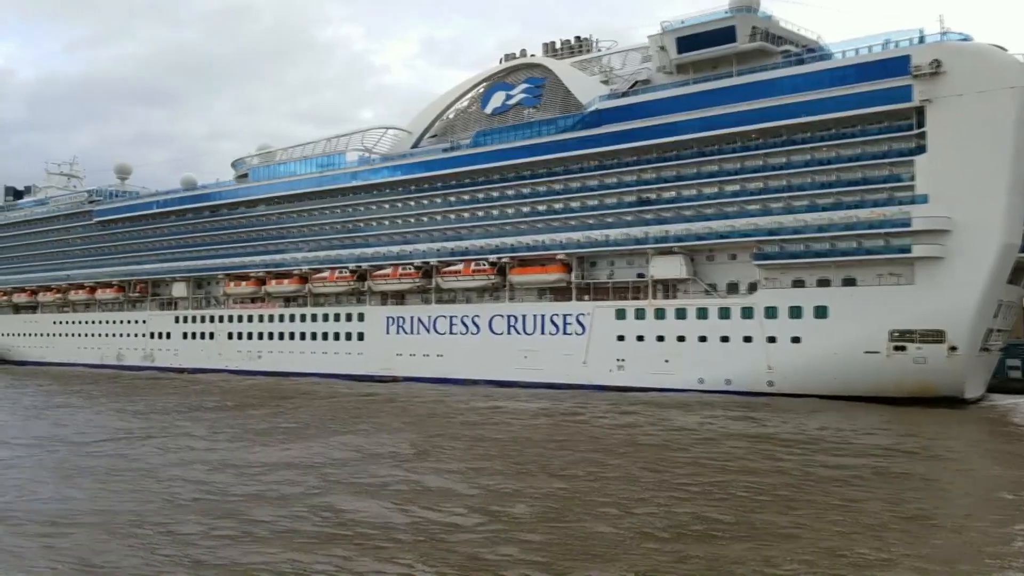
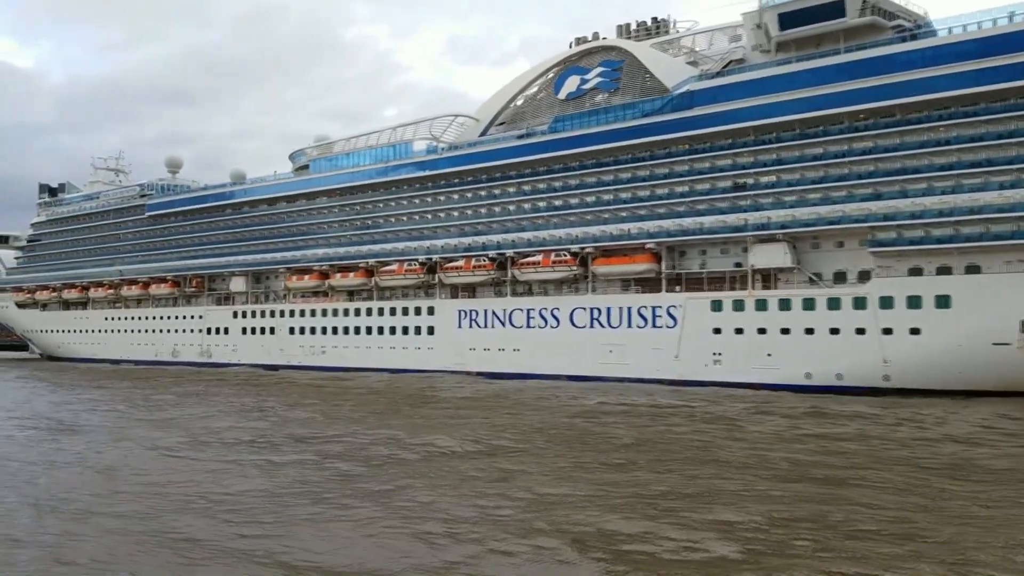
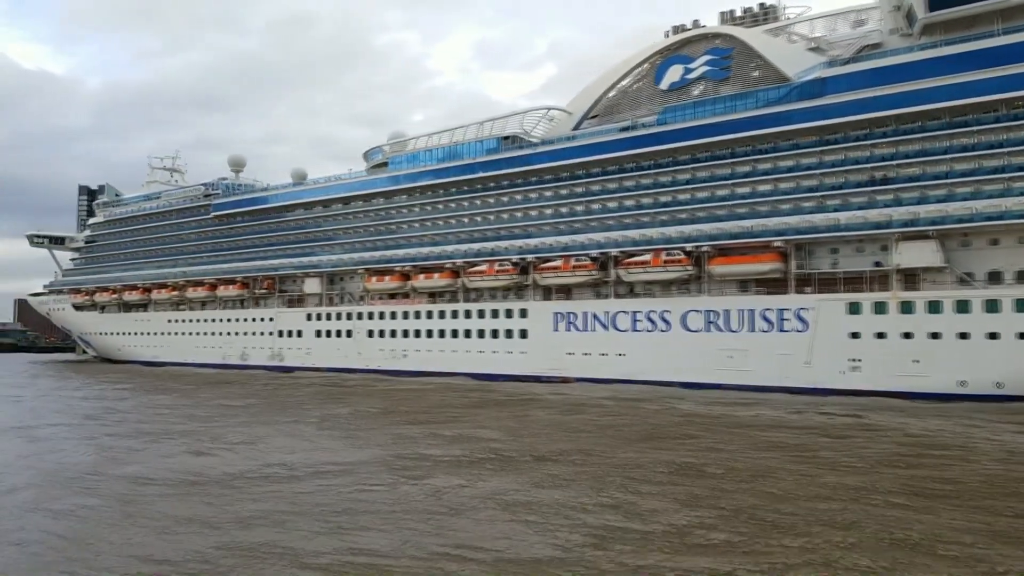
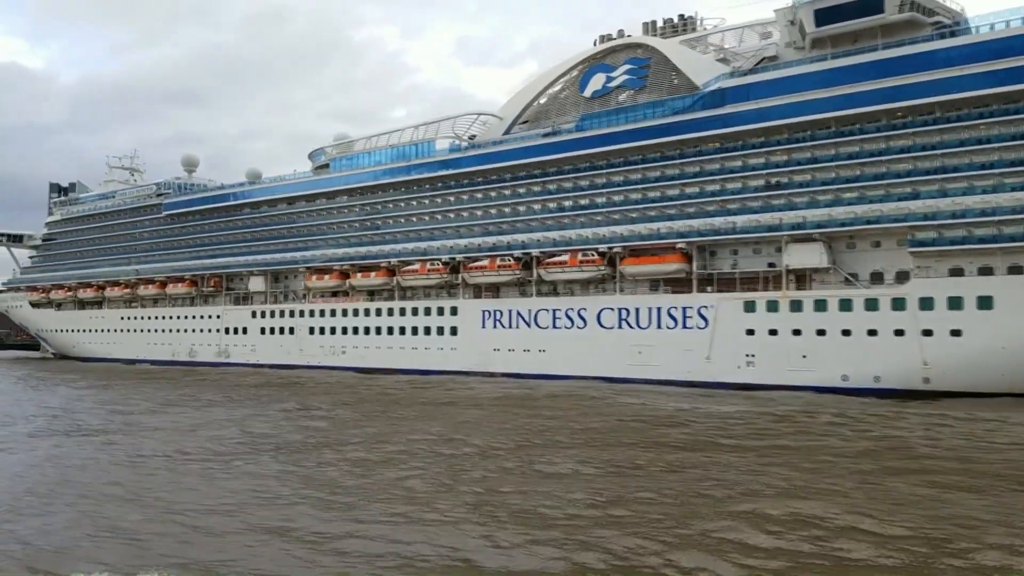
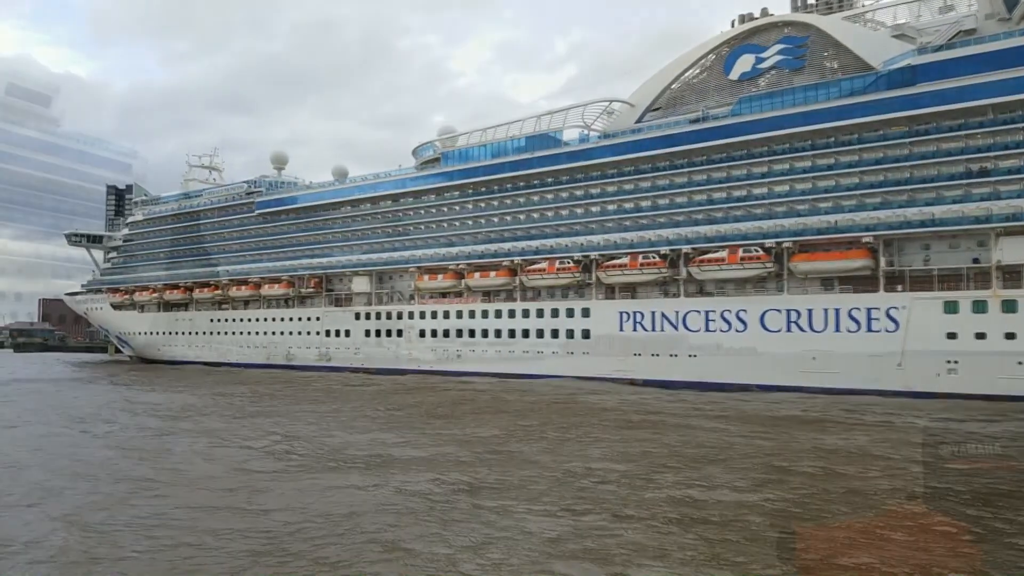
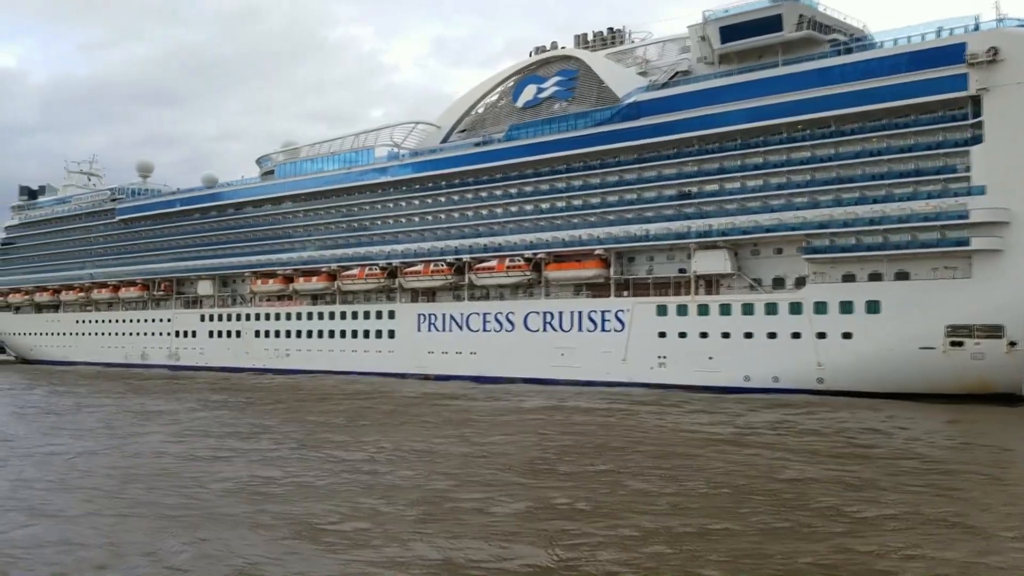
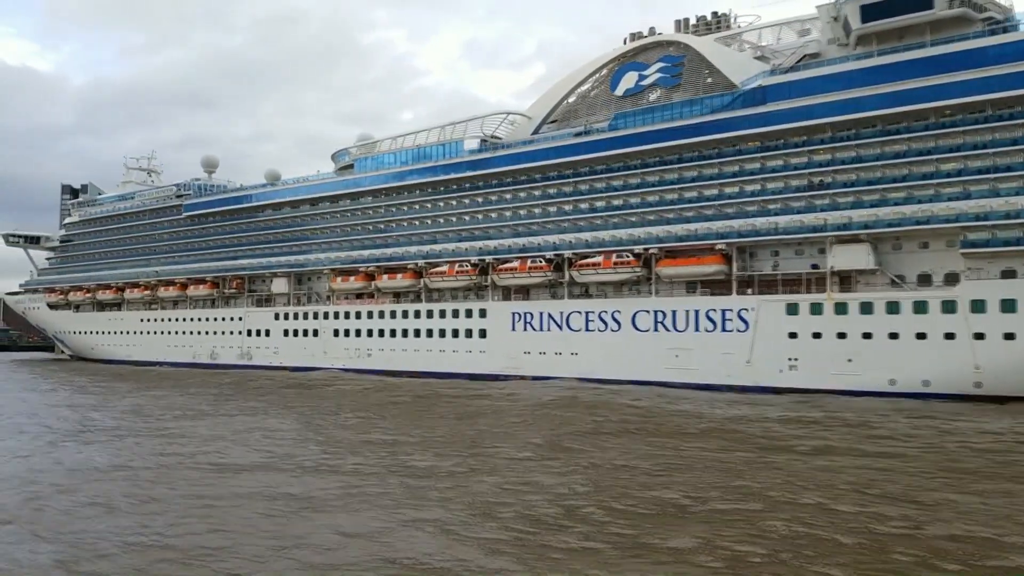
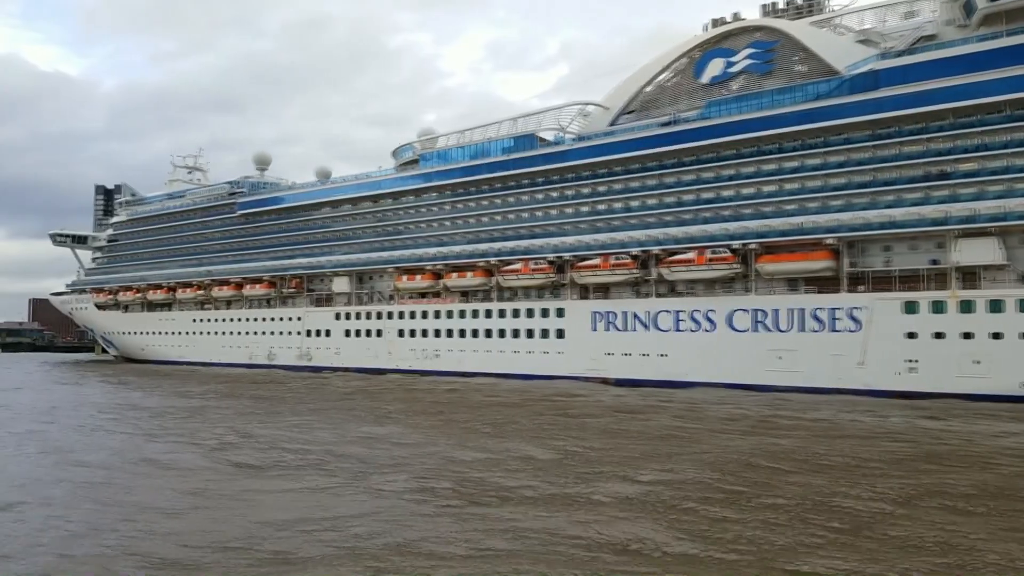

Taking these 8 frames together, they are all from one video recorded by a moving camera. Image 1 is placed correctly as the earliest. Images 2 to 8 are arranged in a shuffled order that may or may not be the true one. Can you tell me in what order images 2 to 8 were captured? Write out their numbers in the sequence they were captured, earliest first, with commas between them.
6, 2, 4, 7, 3, 8, 5
